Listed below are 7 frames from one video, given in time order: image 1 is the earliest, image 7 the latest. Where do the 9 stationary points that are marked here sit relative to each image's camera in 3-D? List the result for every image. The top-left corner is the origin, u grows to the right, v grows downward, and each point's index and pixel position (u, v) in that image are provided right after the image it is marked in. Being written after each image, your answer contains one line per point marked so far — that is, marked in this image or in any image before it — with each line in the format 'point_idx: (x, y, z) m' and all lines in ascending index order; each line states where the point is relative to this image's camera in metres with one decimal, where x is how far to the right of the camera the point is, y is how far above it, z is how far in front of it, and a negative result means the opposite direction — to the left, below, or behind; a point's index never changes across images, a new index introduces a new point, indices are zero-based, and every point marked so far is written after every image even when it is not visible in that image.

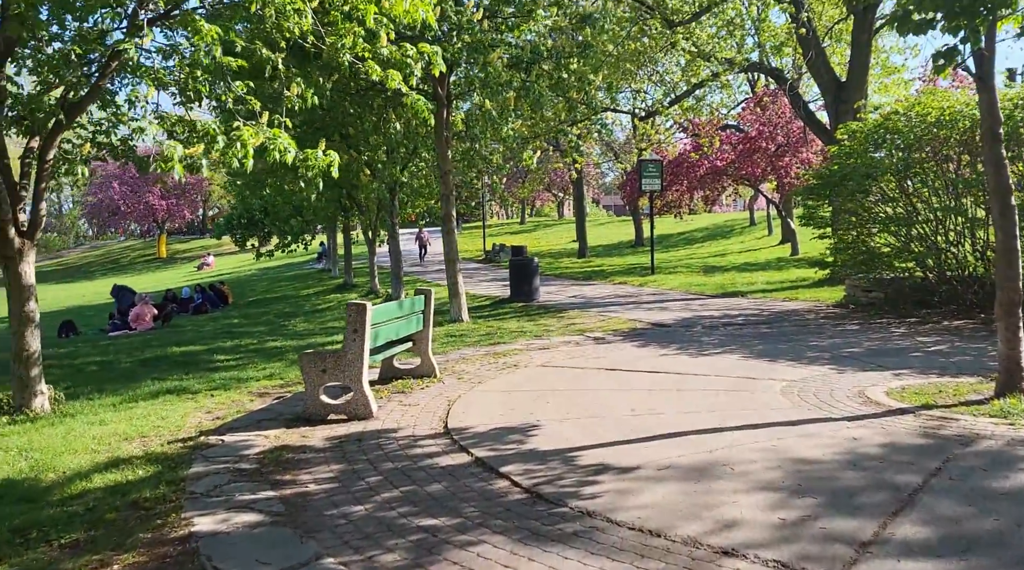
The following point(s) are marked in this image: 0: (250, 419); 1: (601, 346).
0: (-2.1, -1.1, +7.2) m
1: (+1.1, -0.8, +11.6) m
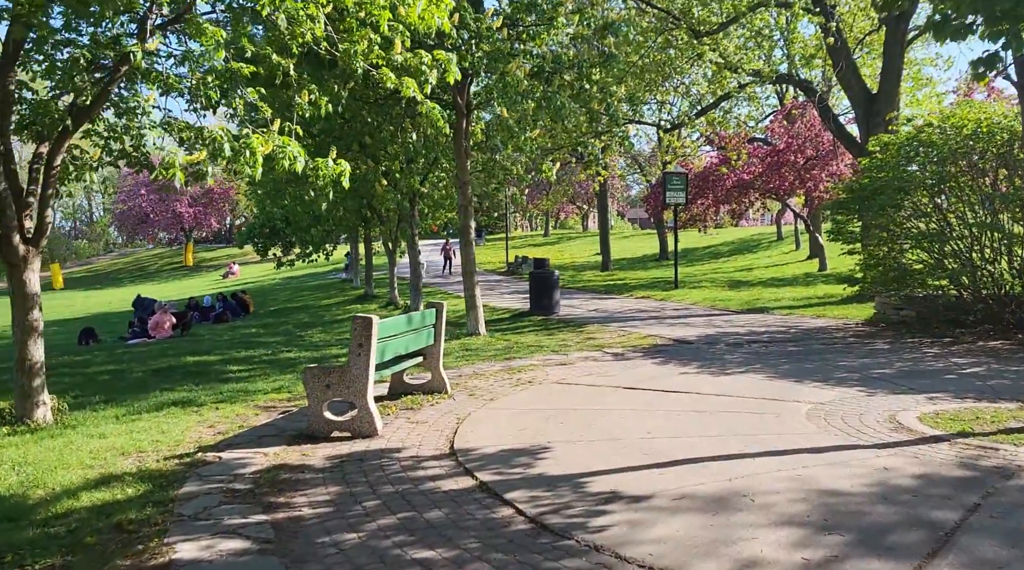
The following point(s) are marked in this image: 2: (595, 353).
0: (-2.0, -1.1, +6.9) m
1: (+1.3, -1.0, +11.3) m
2: (+1.1, -0.9, +12.3) m
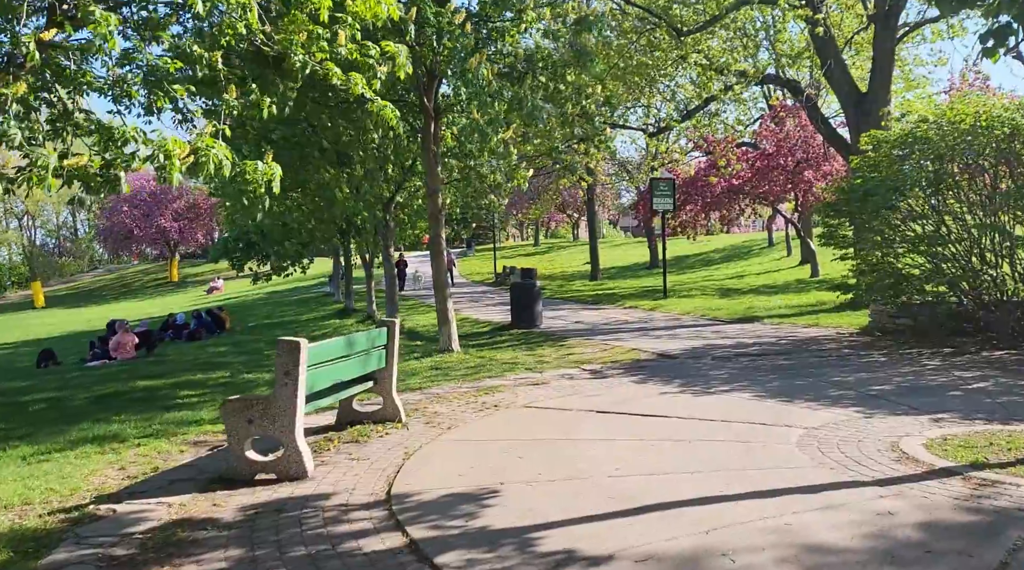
0: (-2.3, -1.3, +6.1) m
1: (+1.0, -1.1, +10.4) m
2: (+0.7, -1.1, +11.5) m
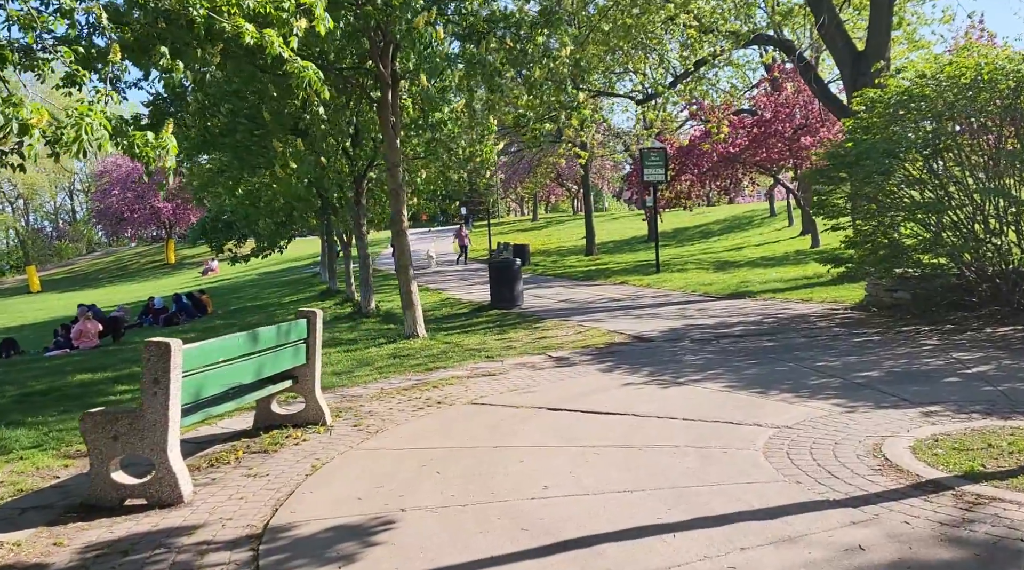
0: (-2.8, -1.3, +5.2) m
1: (+0.5, -0.9, +9.5) m
2: (+0.3, -0.8, +10.5) m
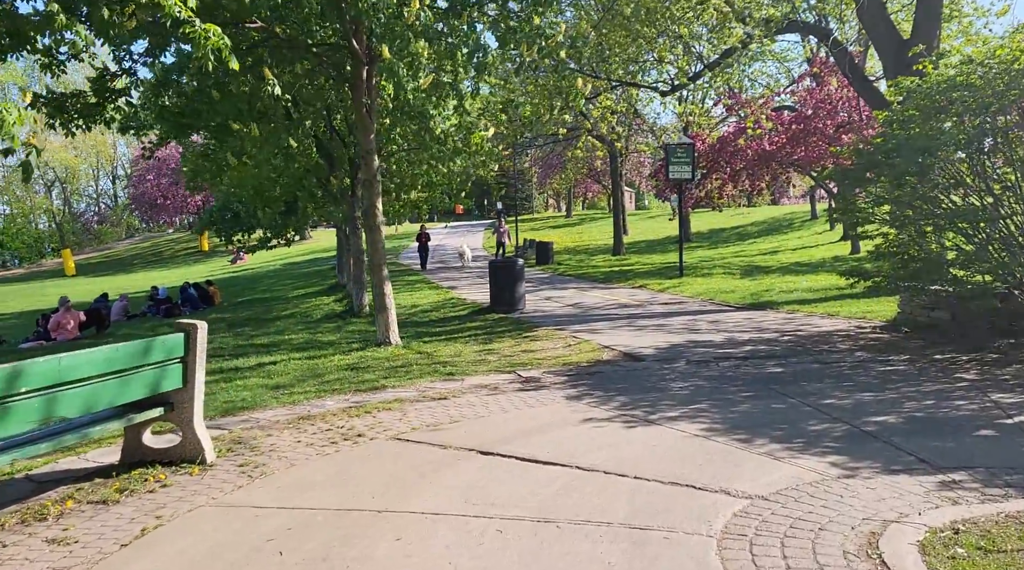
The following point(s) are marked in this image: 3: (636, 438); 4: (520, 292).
0: (-3.4, -1.3, +3.9) m
1: (+0.1, -1.0, +8.1) m
2: (-0.1, -0.9, +9.2) m
3: (+0.8, -1.1, +6.3) m
4: (+0.2, -0.1, +16.8) m
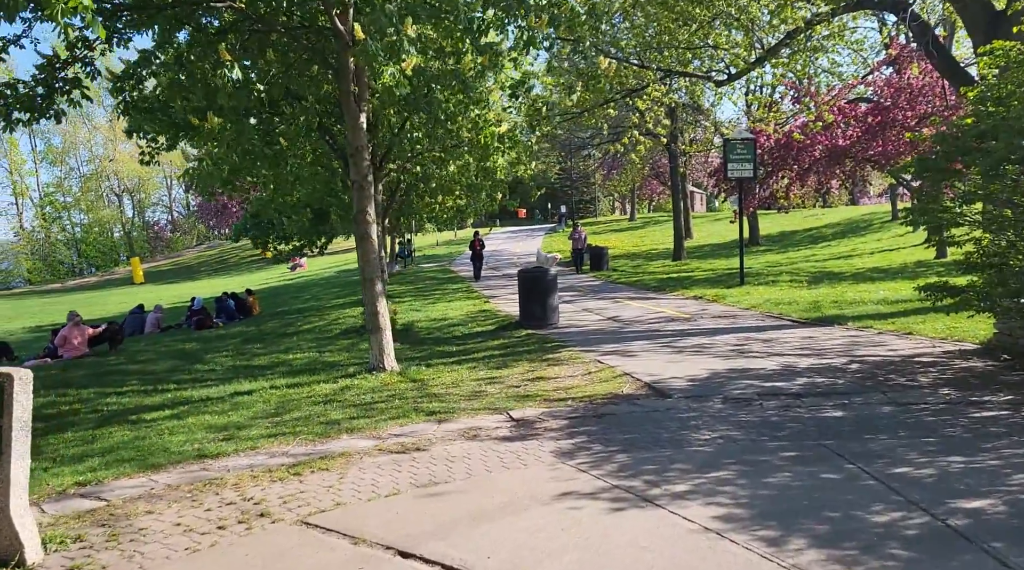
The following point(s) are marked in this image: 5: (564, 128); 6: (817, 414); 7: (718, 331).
0: (-3.9, -1.4, +2.5) m
1: (-0.1, -1.2, +6.4) m
2: (-0.2, -1.1, +7.5) m
3: (+0.5, -1.2, +4.6) m
4: (+0.7, -0.3, +15.1) m
5: (+1.1, +3.3, +19.3) m
6: (+2.4, -1.0, +7.1) m
7: (+2.9, -0.7, +12.9) m
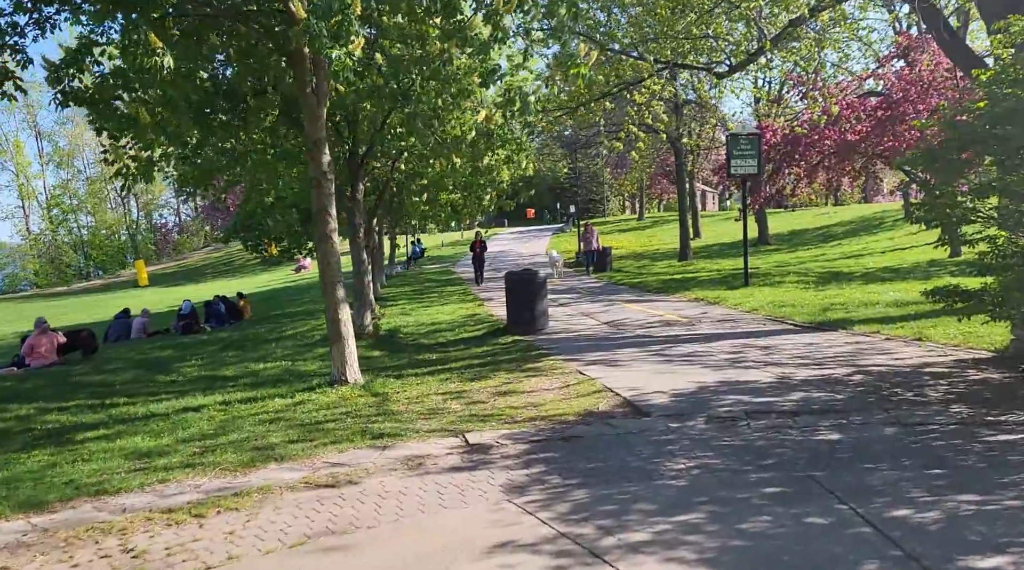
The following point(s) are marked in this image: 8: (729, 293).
0: (-4.3, -1.5, +1.7) m
1: (-0.4, -1.2, +5.5) m
2: (-0.5, -1.1, +6.6) m
3: (+0.2, -1.3, +3.7) m
4: (+0.5, -0.4, +14.3) m
5: (+0.9, +3.3, +18.5) m
6: (+2.1, -1.0, +6.2) m
7: (+2.6, -0.7, +12.0) m
8: (+4.4, -0.2, +18.4) m
